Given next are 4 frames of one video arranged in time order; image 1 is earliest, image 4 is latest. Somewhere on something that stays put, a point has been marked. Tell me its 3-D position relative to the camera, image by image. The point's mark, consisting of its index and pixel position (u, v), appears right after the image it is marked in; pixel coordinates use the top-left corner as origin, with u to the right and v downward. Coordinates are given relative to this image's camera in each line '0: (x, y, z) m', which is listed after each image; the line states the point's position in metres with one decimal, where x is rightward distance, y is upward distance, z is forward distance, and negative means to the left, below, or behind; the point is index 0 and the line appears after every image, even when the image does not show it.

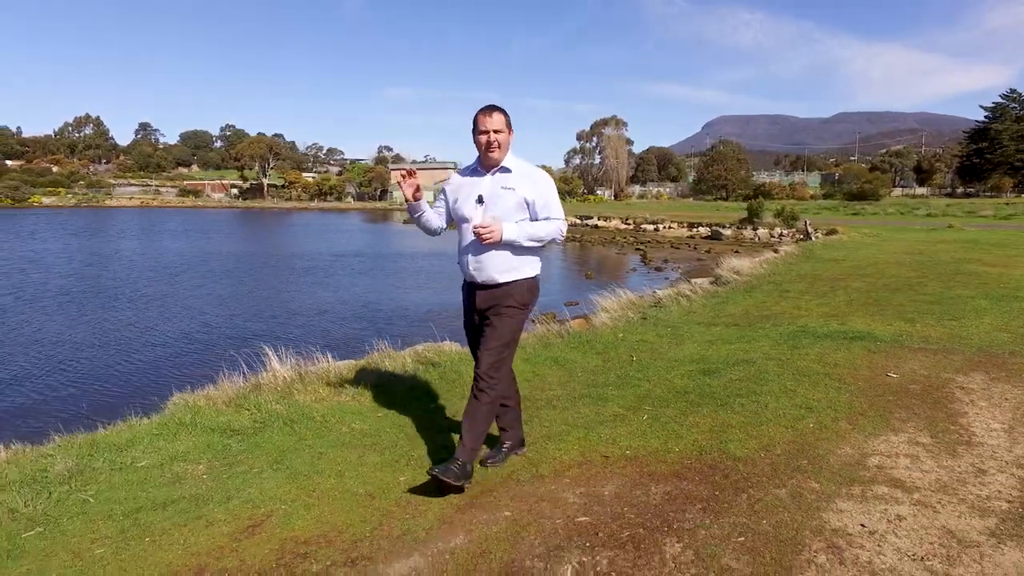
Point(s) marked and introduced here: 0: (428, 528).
0: (-0.5, -1.3, +3.4) m
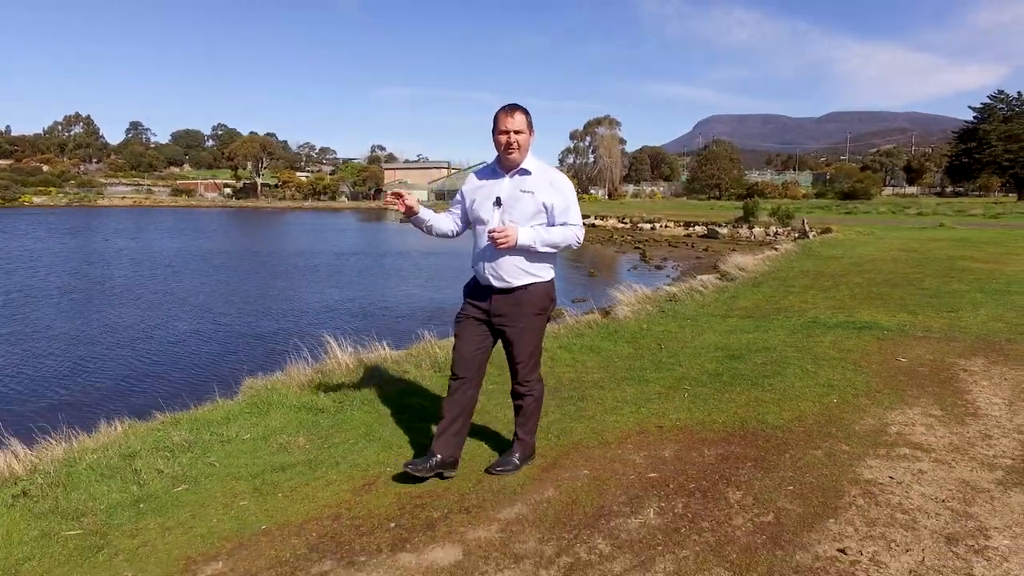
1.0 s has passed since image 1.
0: (+0.1, -1.3, +4.0) m
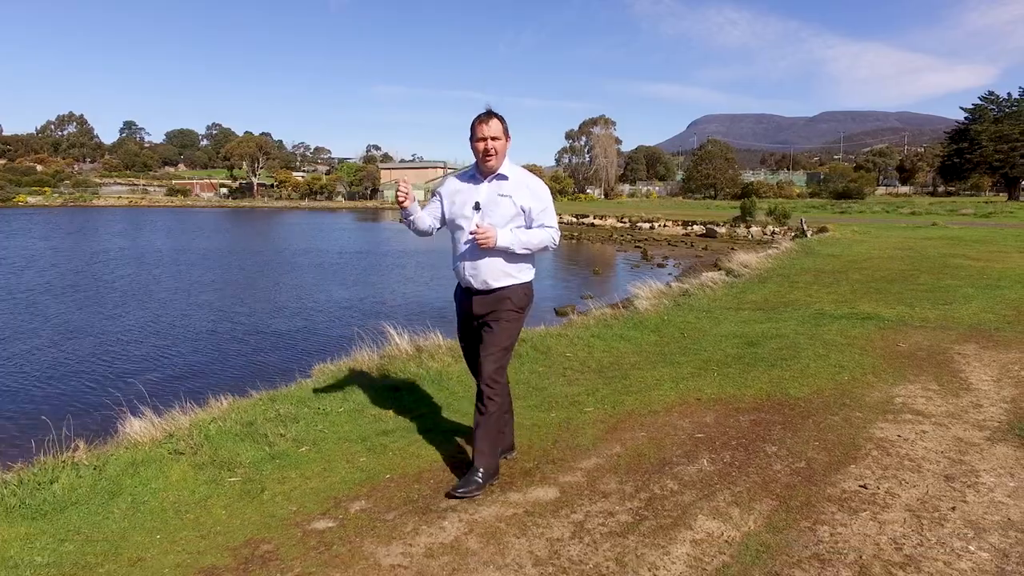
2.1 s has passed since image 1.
0: (+0.6, -1.2, +4.7) m
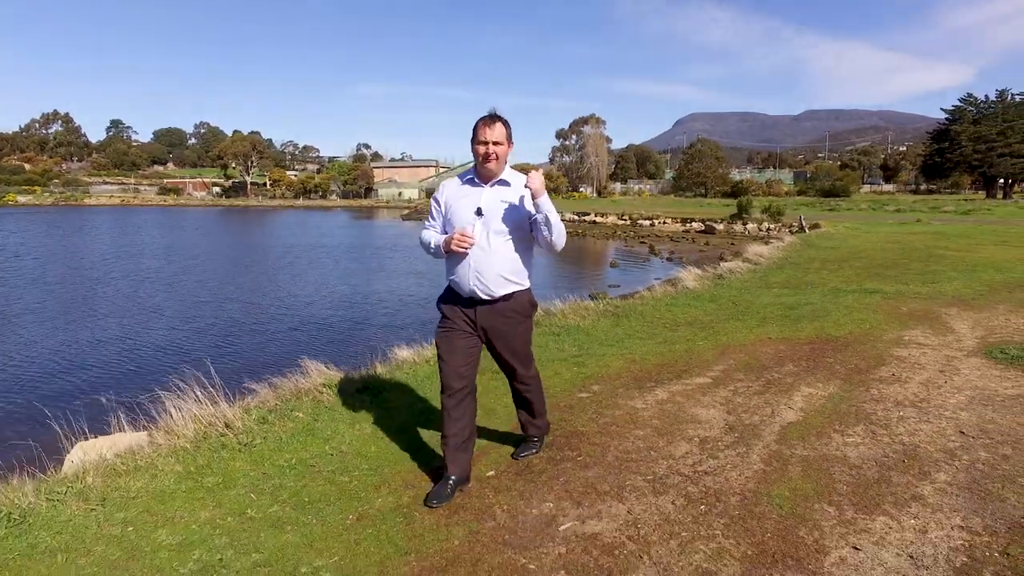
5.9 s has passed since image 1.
0: (+2.4, -0.9, +7.3) m
